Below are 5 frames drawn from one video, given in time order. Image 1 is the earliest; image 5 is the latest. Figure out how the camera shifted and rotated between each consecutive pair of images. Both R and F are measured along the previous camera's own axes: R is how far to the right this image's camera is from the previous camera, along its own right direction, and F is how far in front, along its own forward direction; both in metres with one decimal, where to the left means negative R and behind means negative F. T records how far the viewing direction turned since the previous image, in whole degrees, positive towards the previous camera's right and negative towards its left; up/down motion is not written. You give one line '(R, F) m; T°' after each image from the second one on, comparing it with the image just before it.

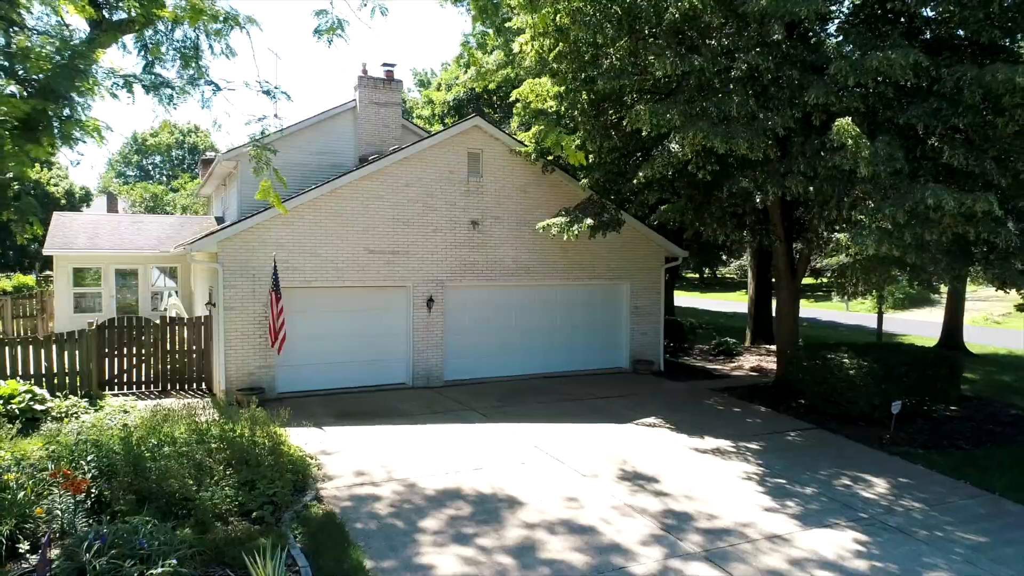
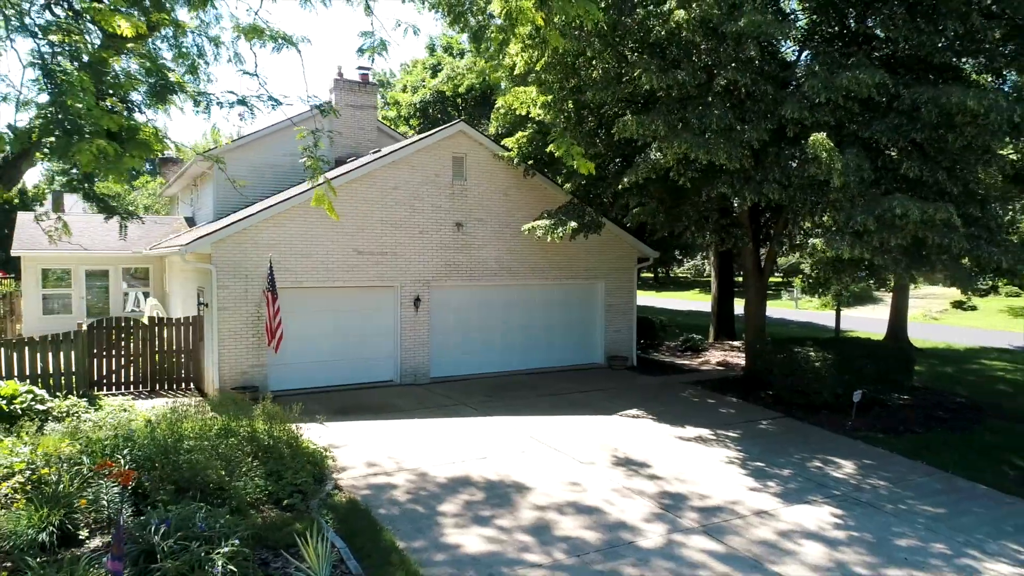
(-0.6, -0.4) m; +4°
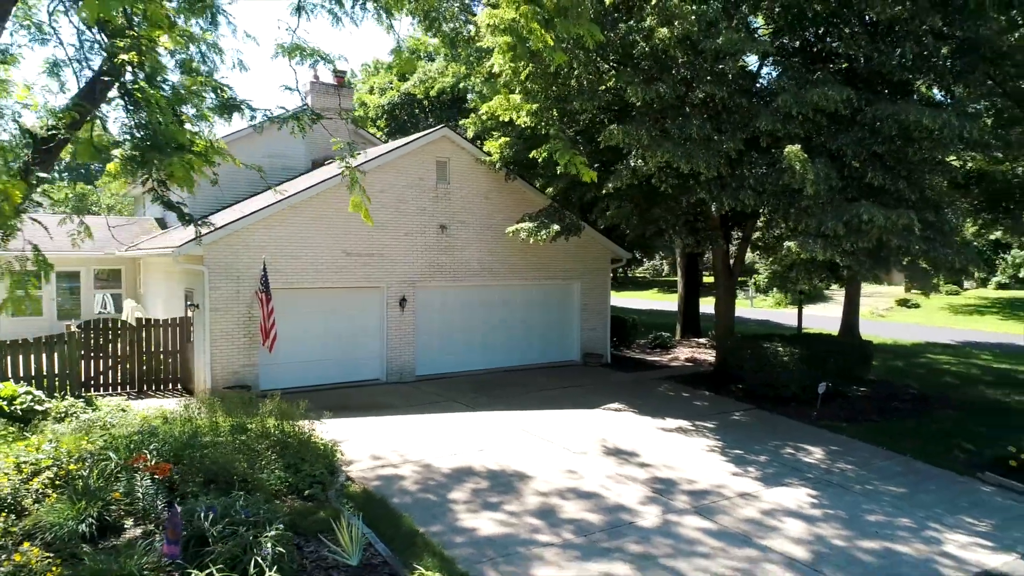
(-0.5, -0.4) m; +4°
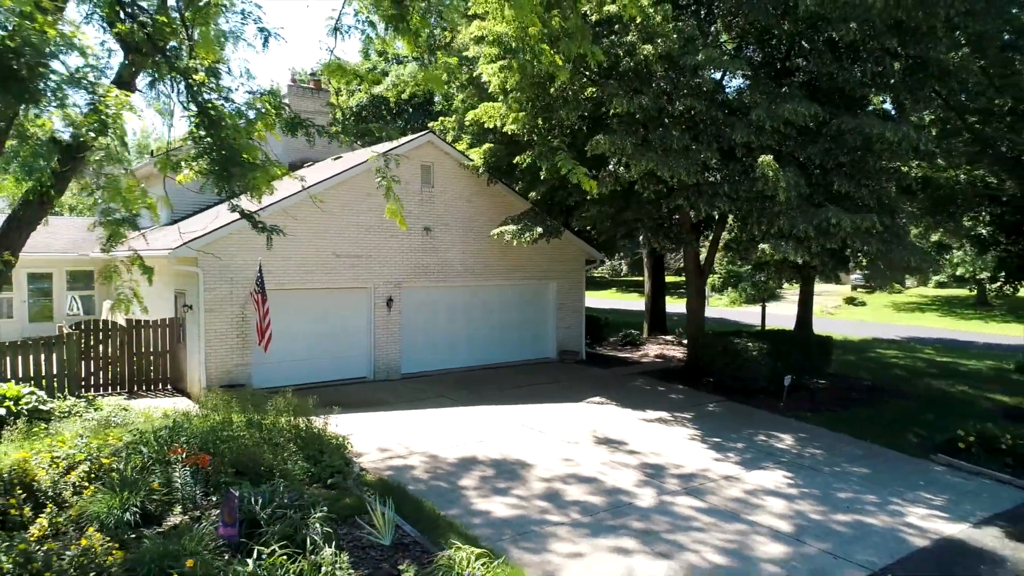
(-0.5, -0.5) m; +4°
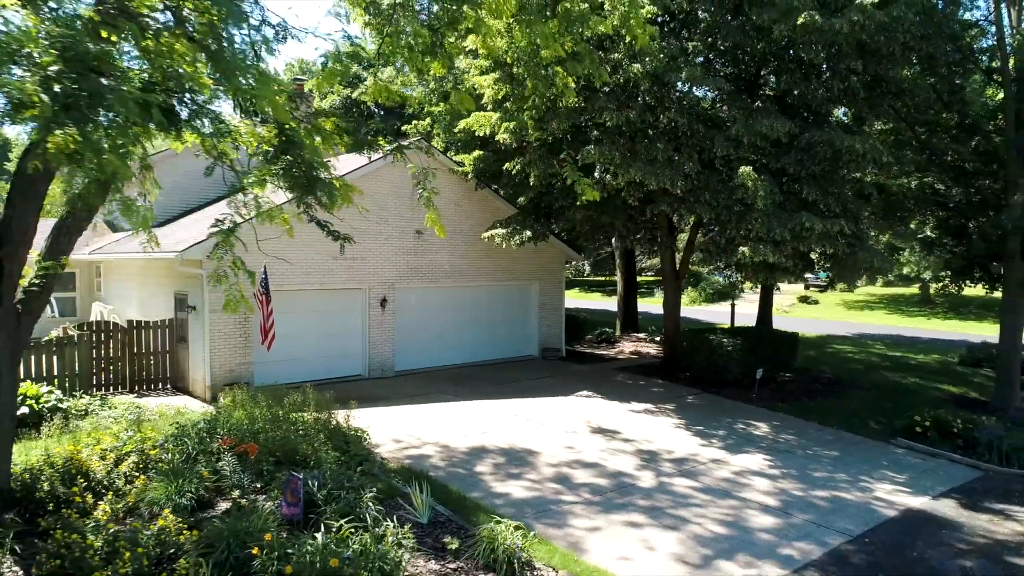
(-0.6, -0.6) m; +3°
